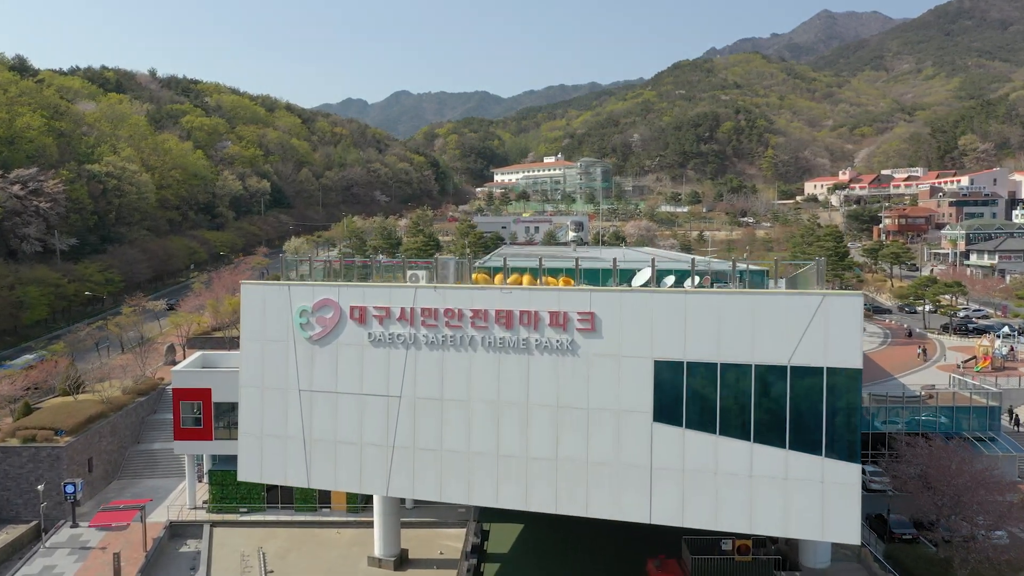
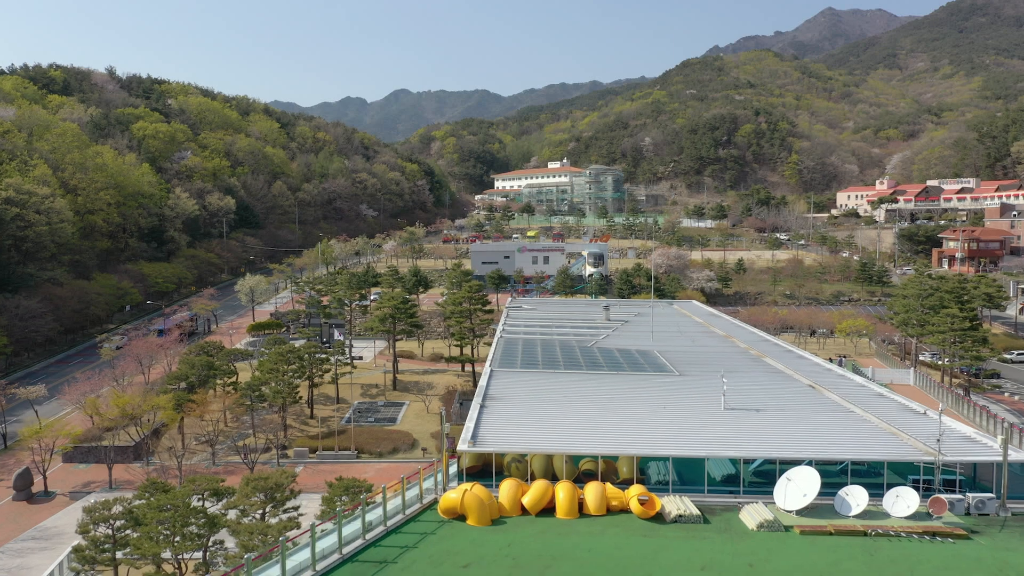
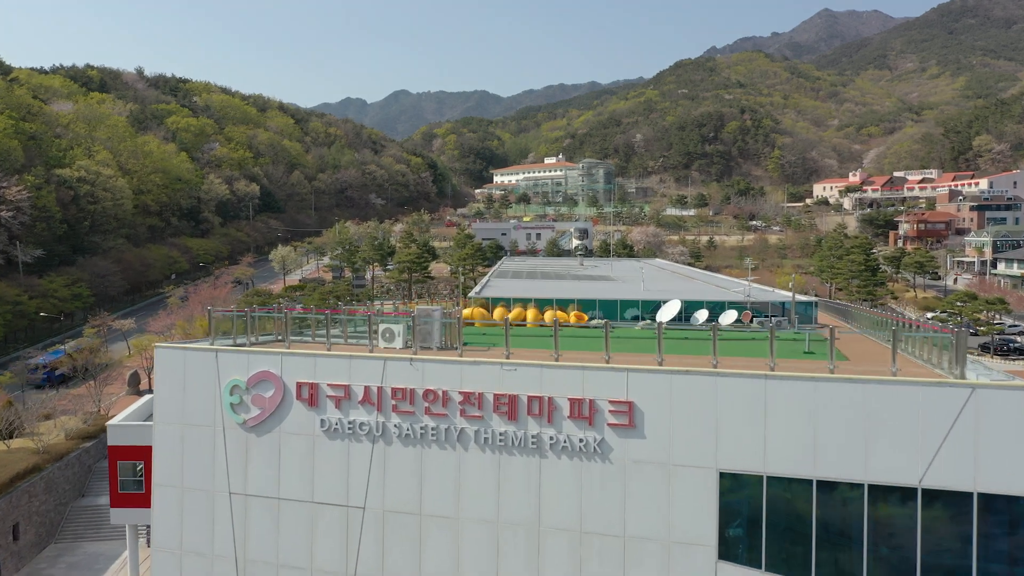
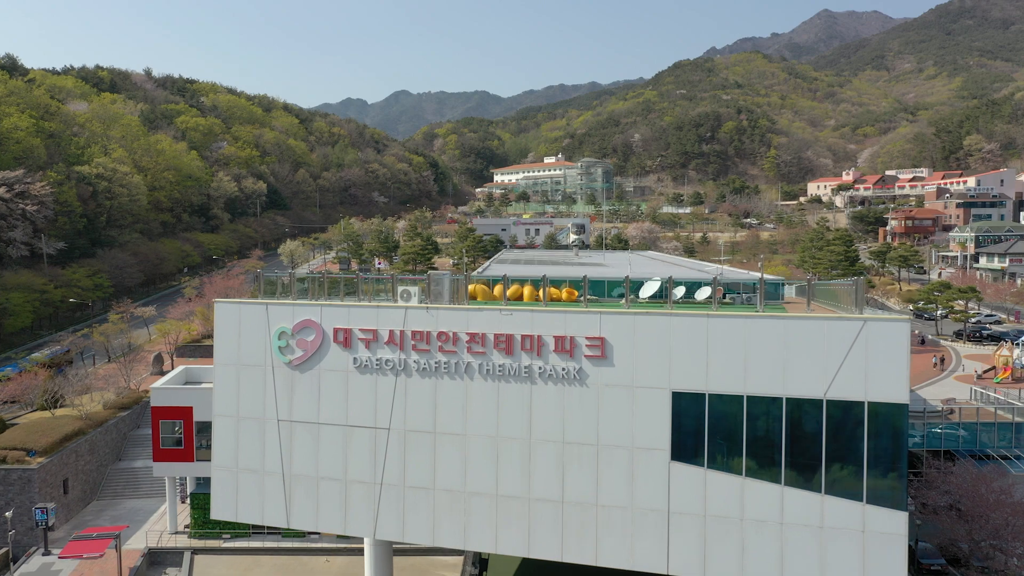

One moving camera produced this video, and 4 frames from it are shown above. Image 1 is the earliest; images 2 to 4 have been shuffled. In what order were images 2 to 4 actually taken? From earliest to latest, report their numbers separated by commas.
4, 3, 2
